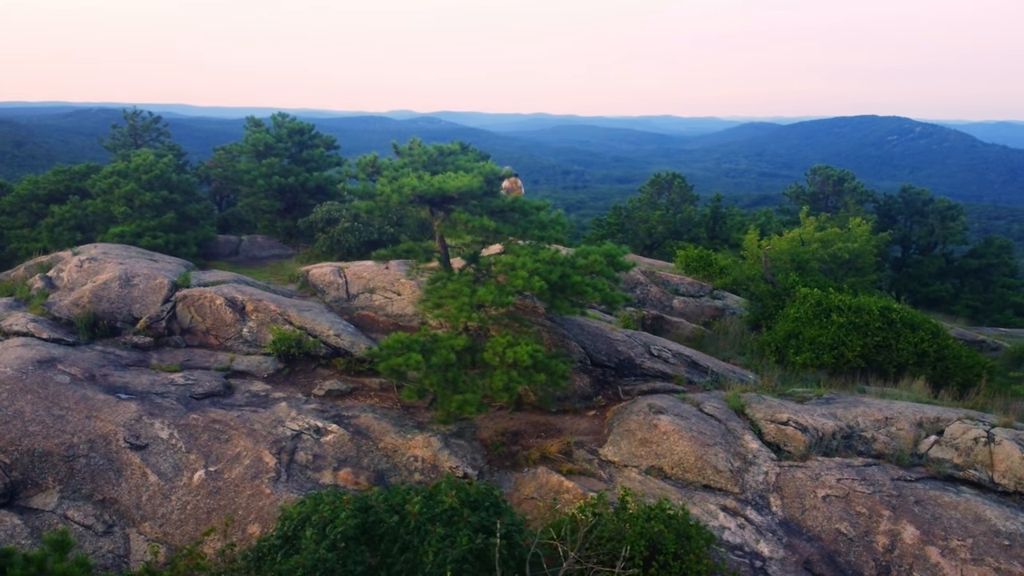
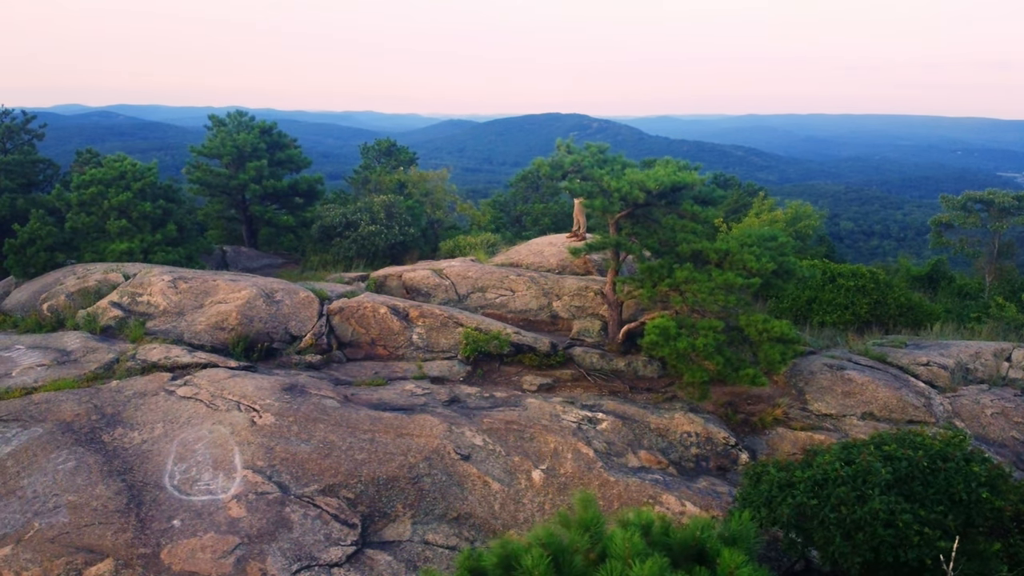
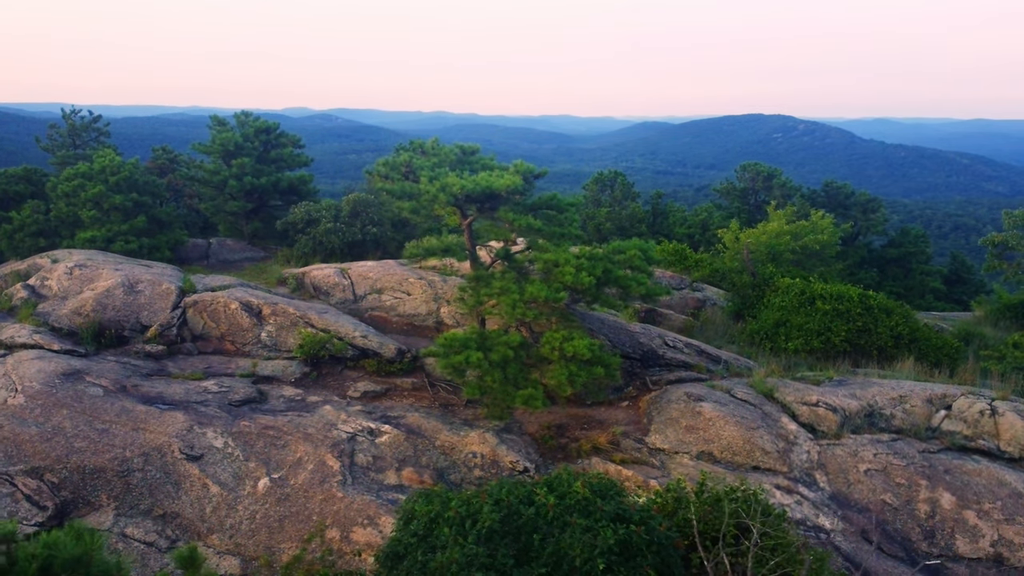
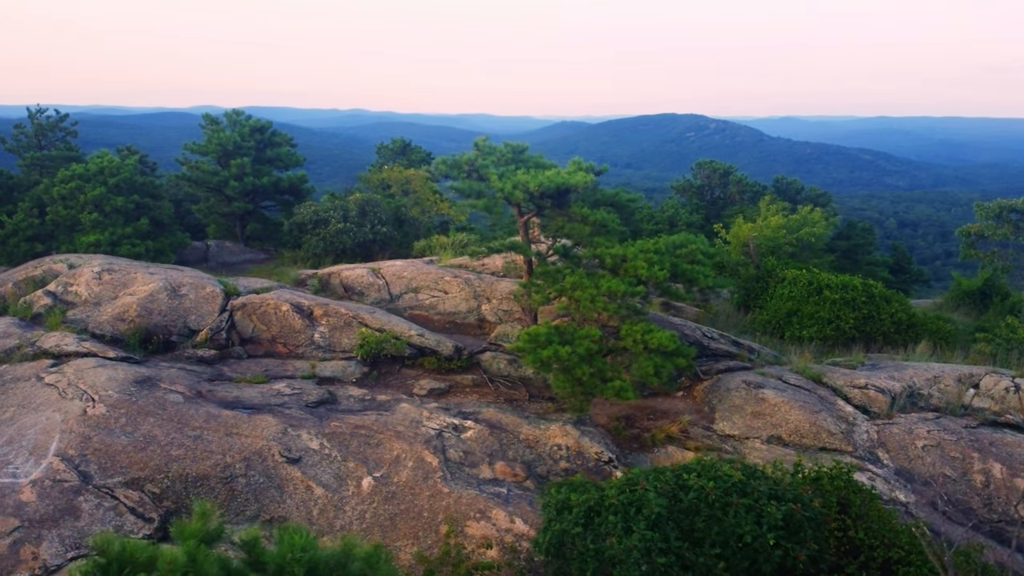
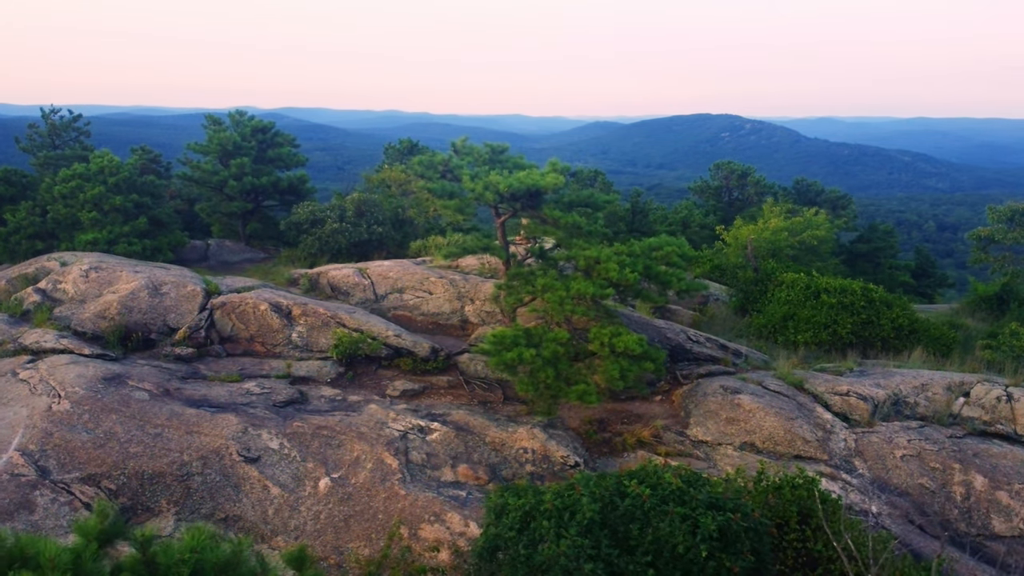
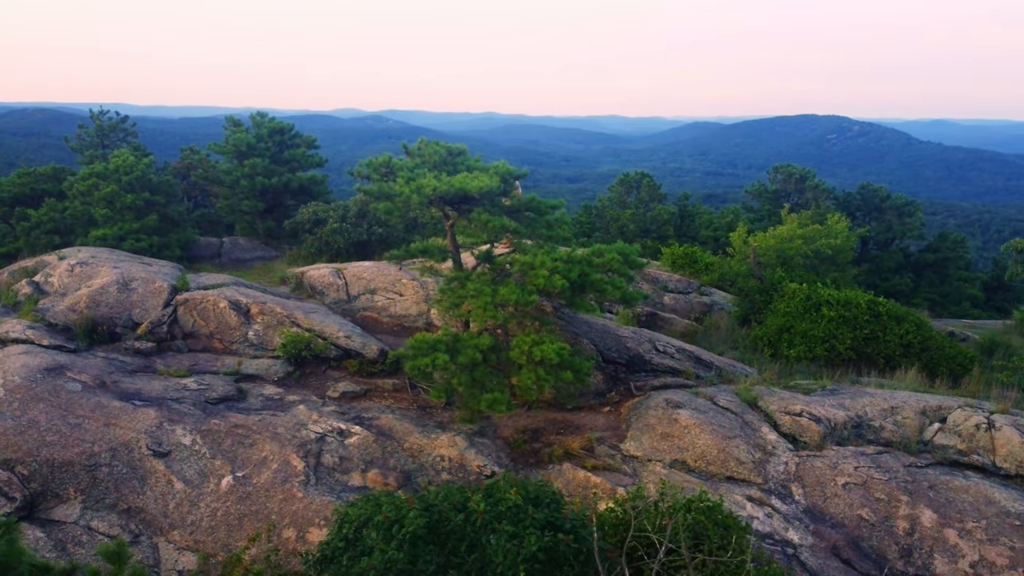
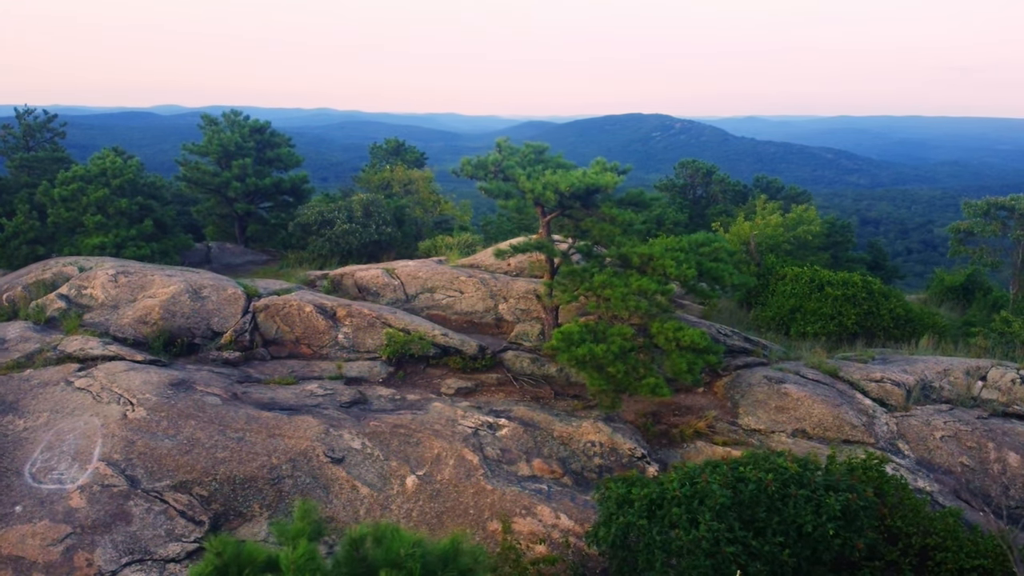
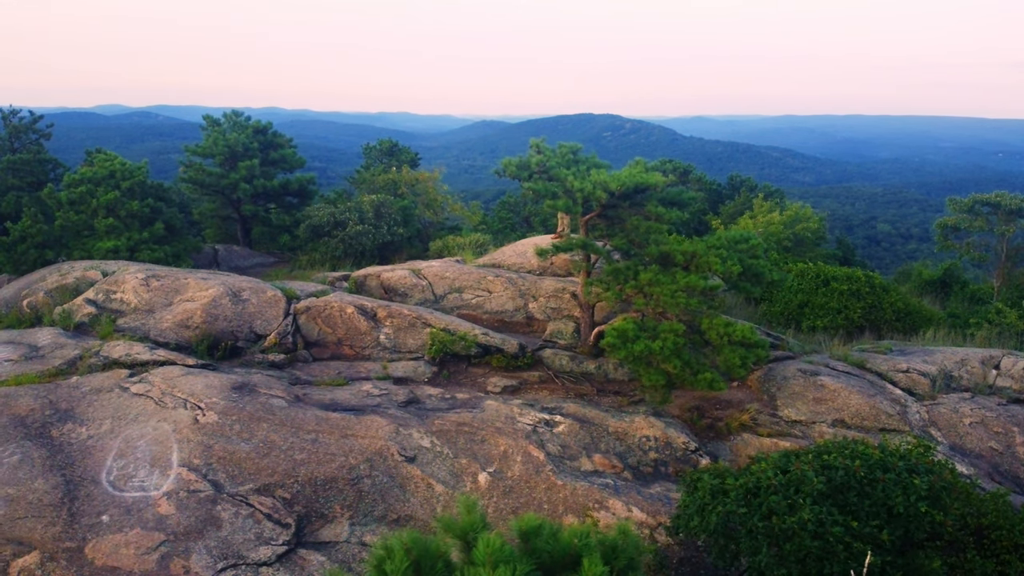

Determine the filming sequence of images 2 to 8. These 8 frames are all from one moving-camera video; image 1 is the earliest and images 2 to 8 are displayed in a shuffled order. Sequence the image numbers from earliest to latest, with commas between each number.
6, 3, 5, 4, 7, 8, 2
